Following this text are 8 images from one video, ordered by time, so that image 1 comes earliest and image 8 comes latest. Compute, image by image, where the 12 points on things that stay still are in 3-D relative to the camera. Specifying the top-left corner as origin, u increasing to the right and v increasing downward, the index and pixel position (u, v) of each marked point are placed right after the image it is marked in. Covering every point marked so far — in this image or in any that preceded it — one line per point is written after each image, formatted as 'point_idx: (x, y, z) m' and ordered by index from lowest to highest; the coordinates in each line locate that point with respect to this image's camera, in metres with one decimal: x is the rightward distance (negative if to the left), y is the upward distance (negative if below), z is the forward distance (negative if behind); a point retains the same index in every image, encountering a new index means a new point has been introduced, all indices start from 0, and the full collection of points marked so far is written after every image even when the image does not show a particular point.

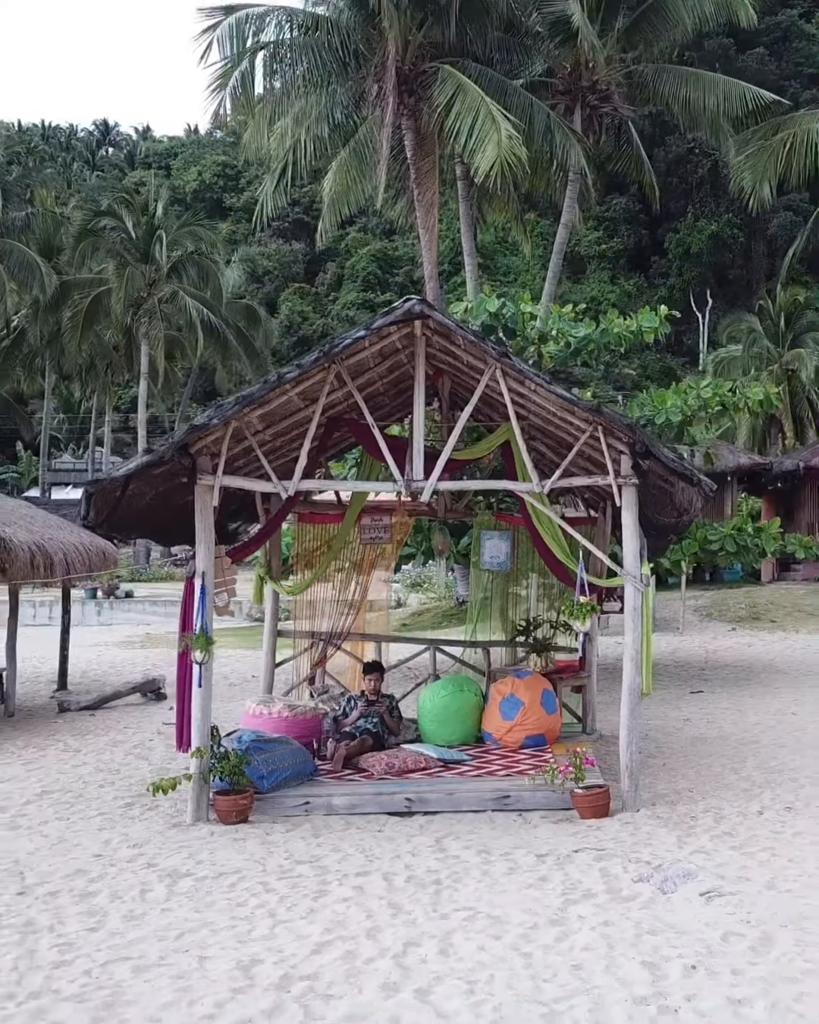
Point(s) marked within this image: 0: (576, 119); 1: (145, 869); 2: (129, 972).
0: (+2.0, +4.7, +14.2) m
1: (-1.0, -1.4, +4.5) m
2: (-0.8, -1.3, +3.4) m
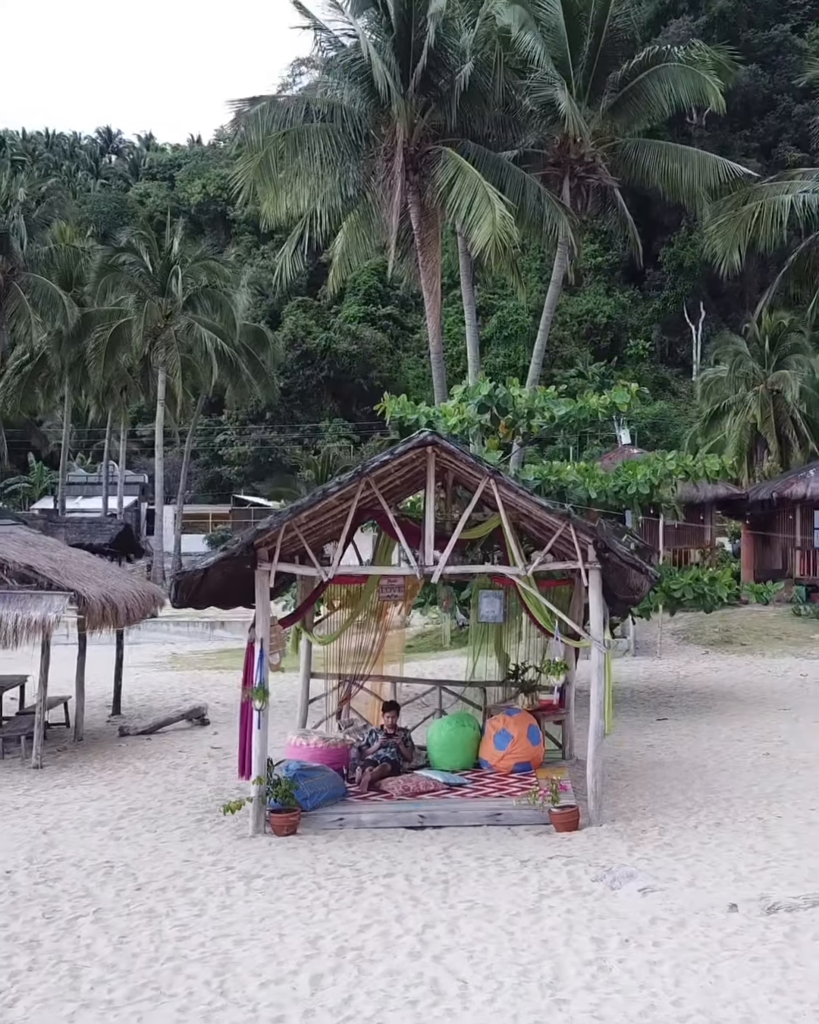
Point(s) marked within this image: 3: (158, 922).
0: (+2.1, +4.3, +15.6) m
1: (-0.9, -1.8, +5.9) m
2: (-0.7, -1.8, +4.9) m
3: (-1.1, -1.8, +5.2) m
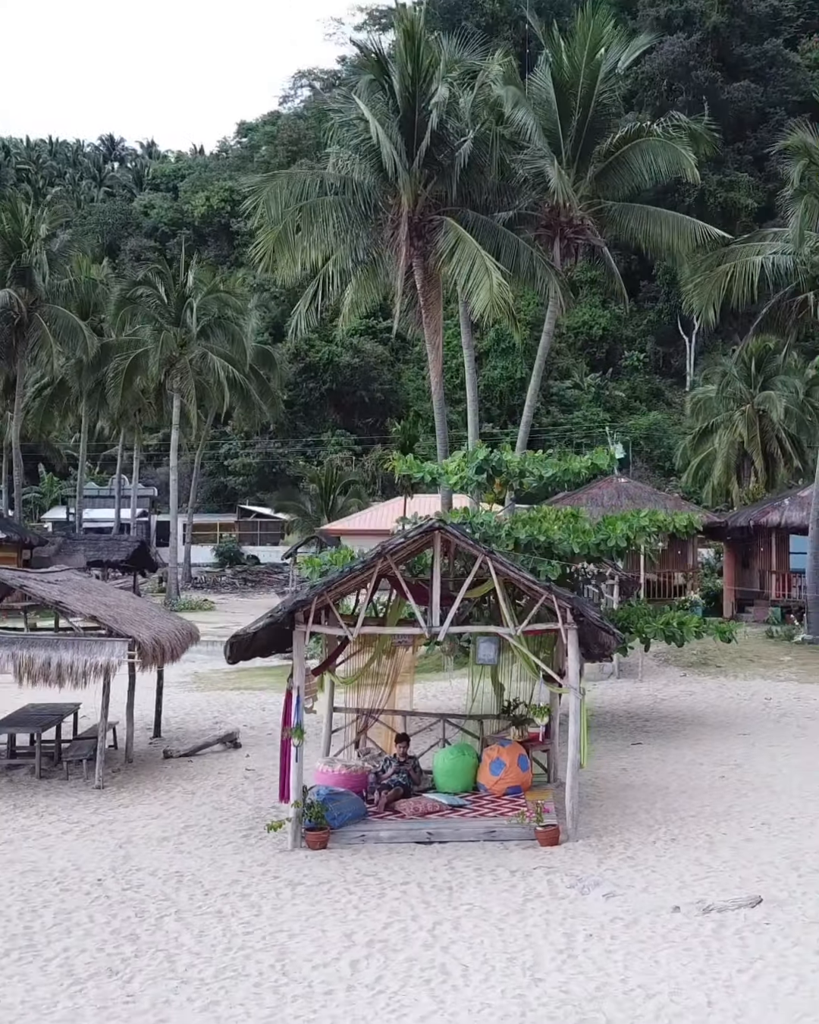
0: (+2.1, +3.8, +17.1) m
1: (-0.9, -2.3, +7.4) m
2: (-0.7, -2.3, +6.3) m
3: (-1.0, -2.3, +6.6) m
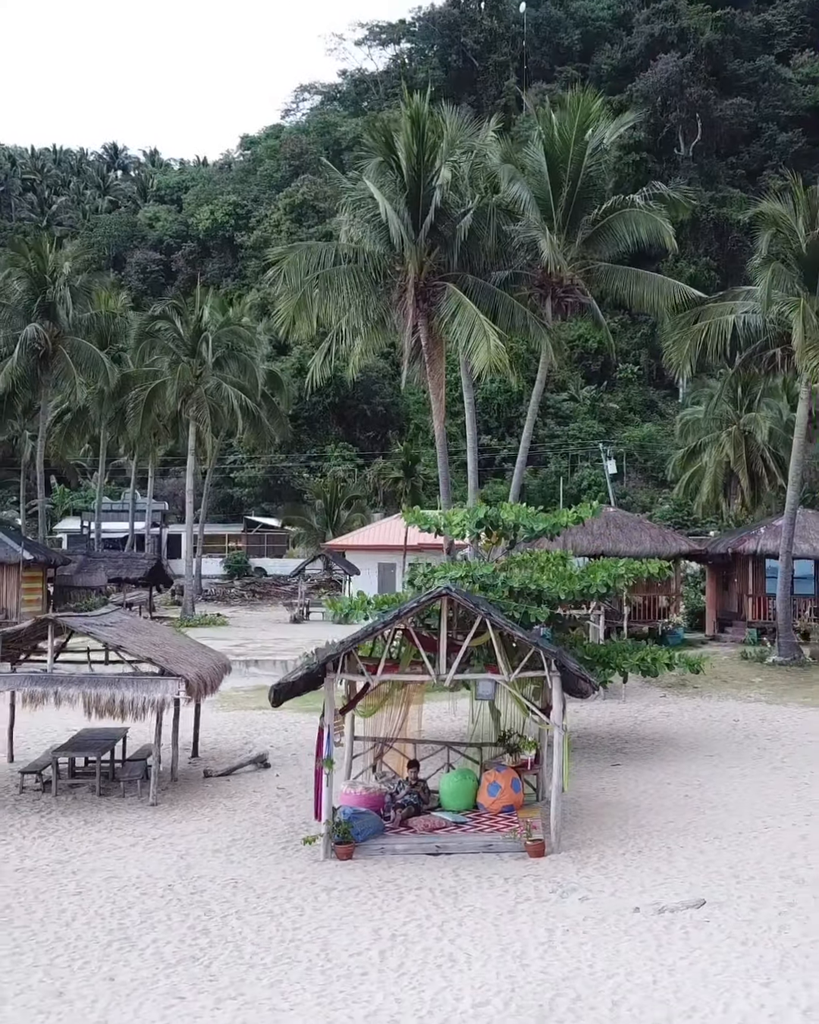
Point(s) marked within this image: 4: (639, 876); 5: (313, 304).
0: (+2.2, +3.3, +18.7) m
1: (-0.8, -2.9, +9.1) m
2: (-0.6, -2.9, +8.0) m
3: (-0.9, -2.9, +8.3) m
4: (+1.8, -2.8, +9.1) m
5: (-1.4, +3.1, +17.4) m
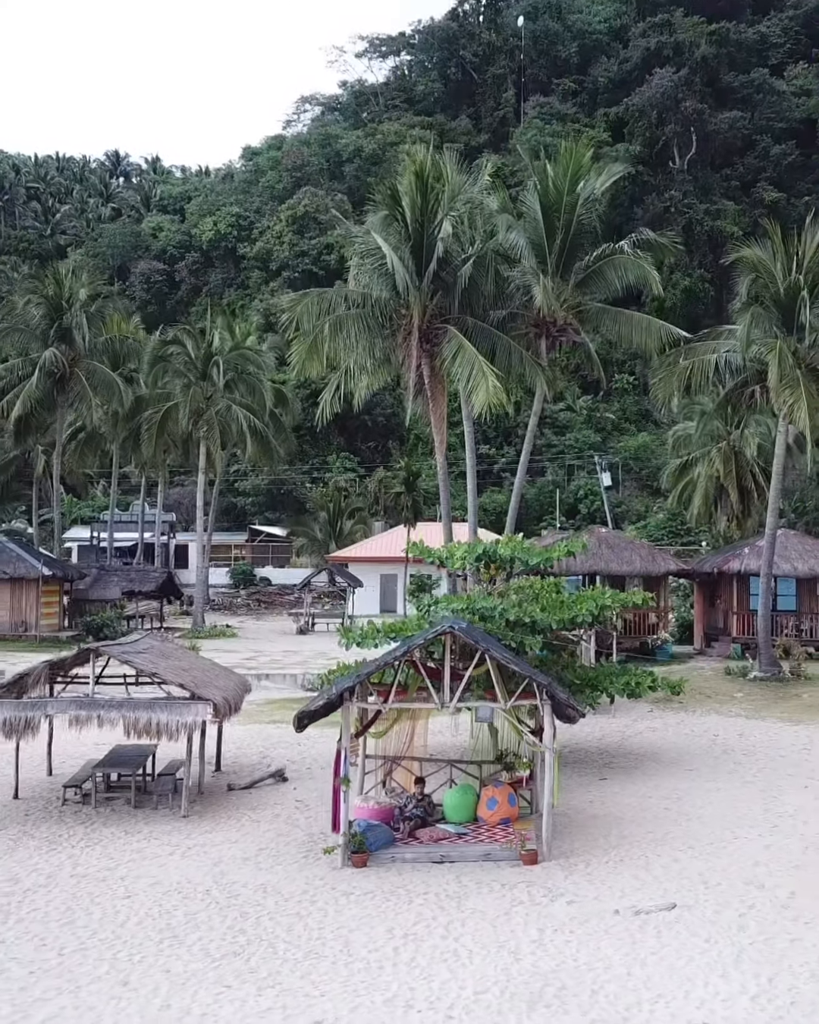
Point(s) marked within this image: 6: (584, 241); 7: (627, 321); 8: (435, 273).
0: (+2.3, +2.8, +20.0) m
1: (-0.7, -3.3, +10.3) m
2: (-0.5, -3.3, +9.2) m
3: (-0.9, -3.3, +9.5) m
4: (+1.9, -3.3, +10.4) m
5: (-1.4, +2.7, +18.6) m
6: (+2.9, +4.5, +19.5) m
7: (+3.7, +3.2, +19.8) m
8: (+0.4, +3.8, +18.6) m
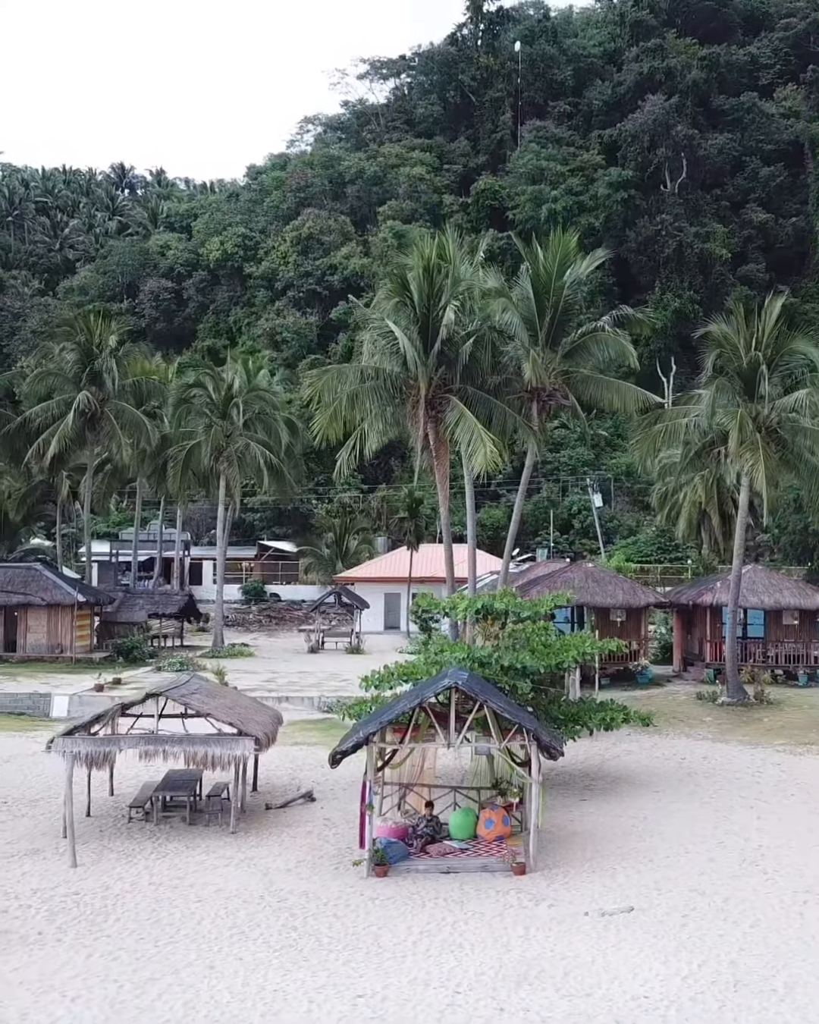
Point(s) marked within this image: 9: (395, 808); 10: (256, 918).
0: (+2.4, +2.0, +22.5) m
1: (-0.5, -4.2, +12.9) m
2: (-0.3, -4.2, +11.8) m
3: (-0.7, -4.2, +12.1) m
4: (+2.0, -4.2, +12.9) m
5: (-1.2, +1.8, +21.2) m
6: (+3.0, +3.6, +22.0) m
7: (+3.8, +2.4, +22.4) m
8: (+0.5, +2.9, +21.2) m
9: (-0.2, -3.9, +15.5) m
10: (-1.6, -4.2, +12.1) m
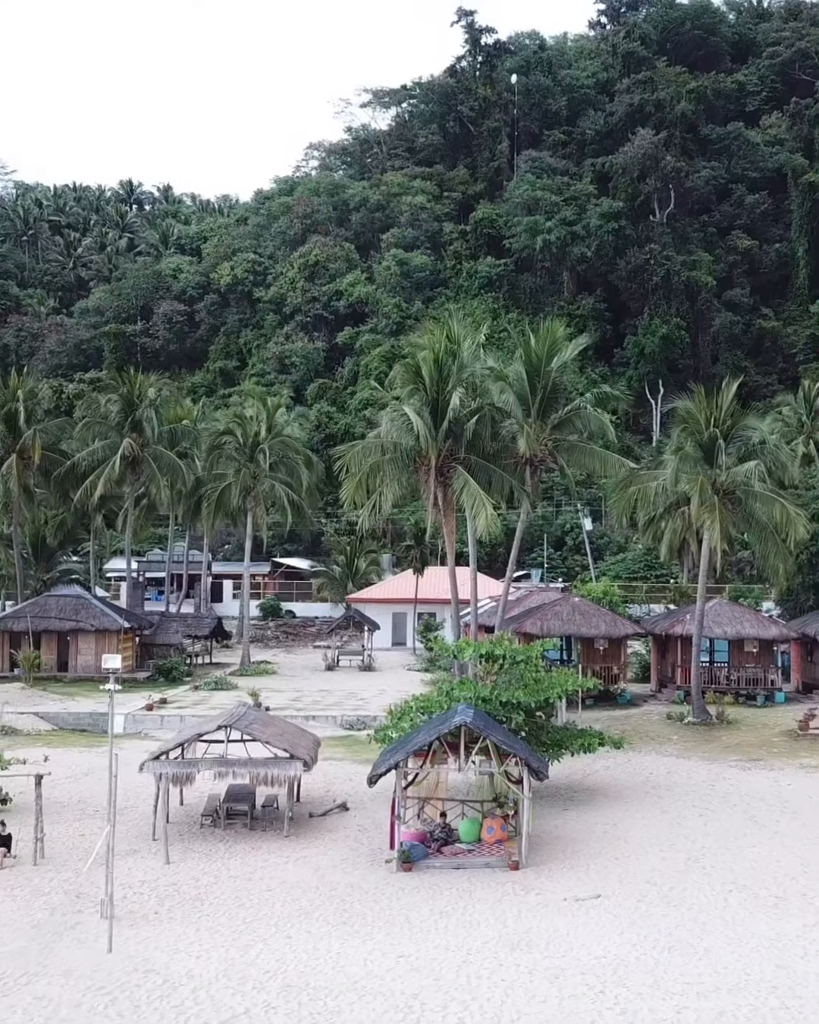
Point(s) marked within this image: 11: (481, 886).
0: (+2.7, +0.9, +26.4) m
1: (-0.2, -5.4, +16.8) m
2: (0.0, -5.3, +15.7) m
3: (-0.4, -5.4, +16.0) m
4: (+2.3, -5.3, +16.9) m
5: (-1.0, +0.7, +25.1) m
6: (+3.3, +2.5, +25.9) m
7: (+4.1, +1.3, +26.3) m
8: (+0.8, +1.8, +25.1) m
9: (+0.1, -5.0, +19.4) m
10: (-1.3, -5.4, +16.1) m
11: (+1.0, -5.3, +16.7) m
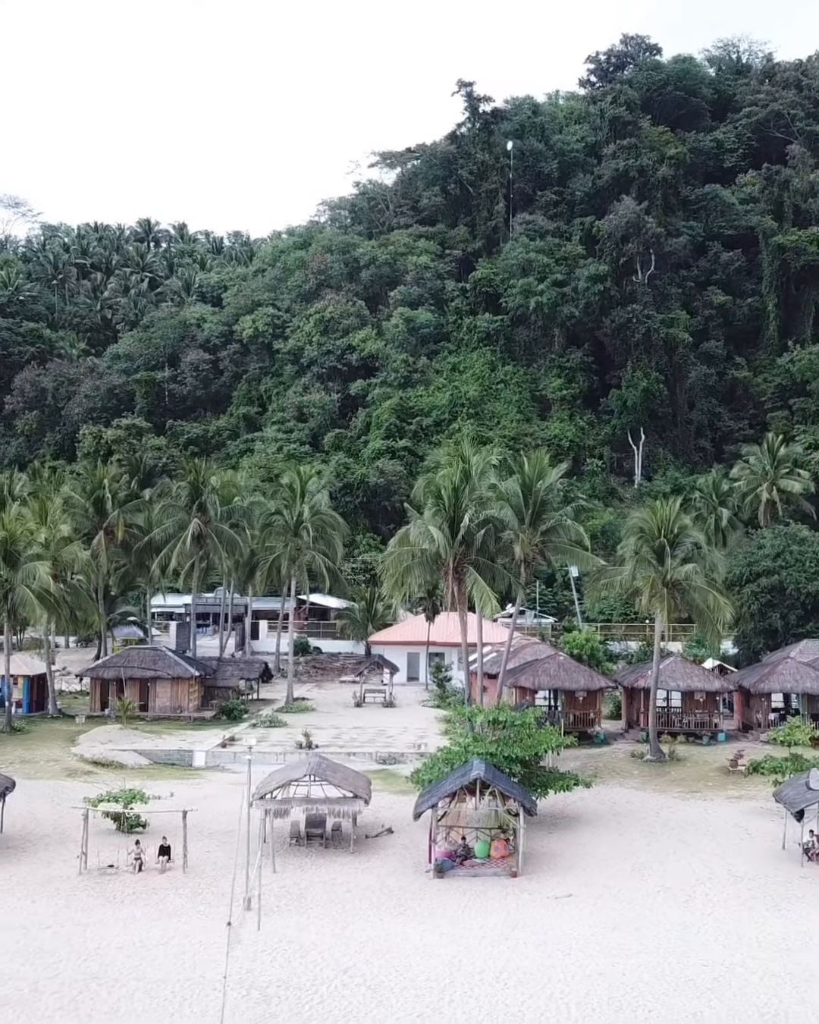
0: (+3.3, -1.7, +34.4) m
1: (+0.5, -7.9, +24.8) m
2: (+0.7, -7.9, +23.7) m
3: (+0.3, -7.9, +24.0) m
4: (+3.0, -7.9, +24.8) m
5: (-0.3, -1.9, +33.0) m
6: (+4.0, 0.0, +33.9) m
7: (+4.7, -1.3, +34.2) m
8: (+1.5, -0.7, +33.0) m
9: (+0.7, -7.6, +27.4) m
10: (-0.6, -7.9, +24.0) m
11: (+1.7, -7.9, +24.7) m
